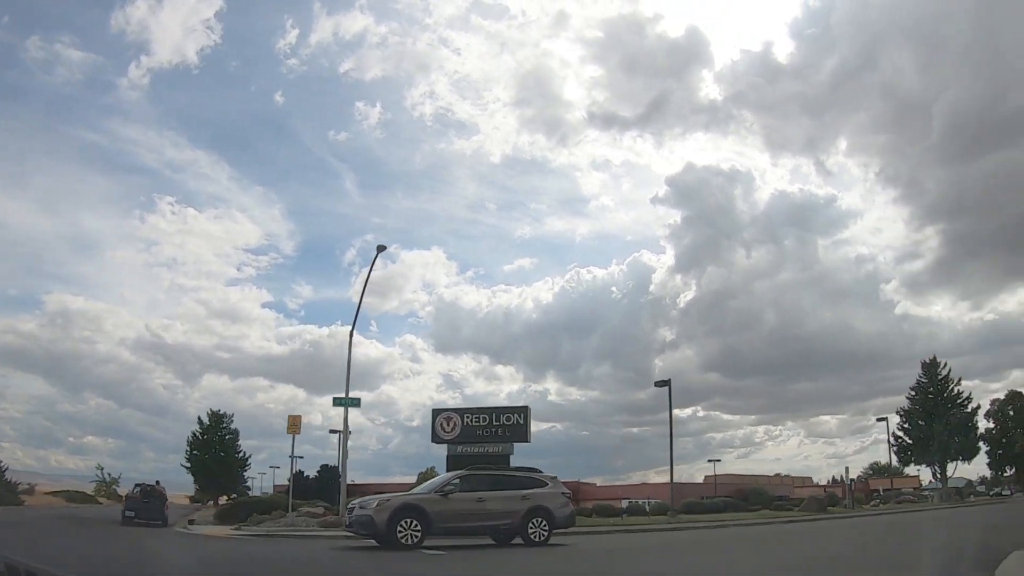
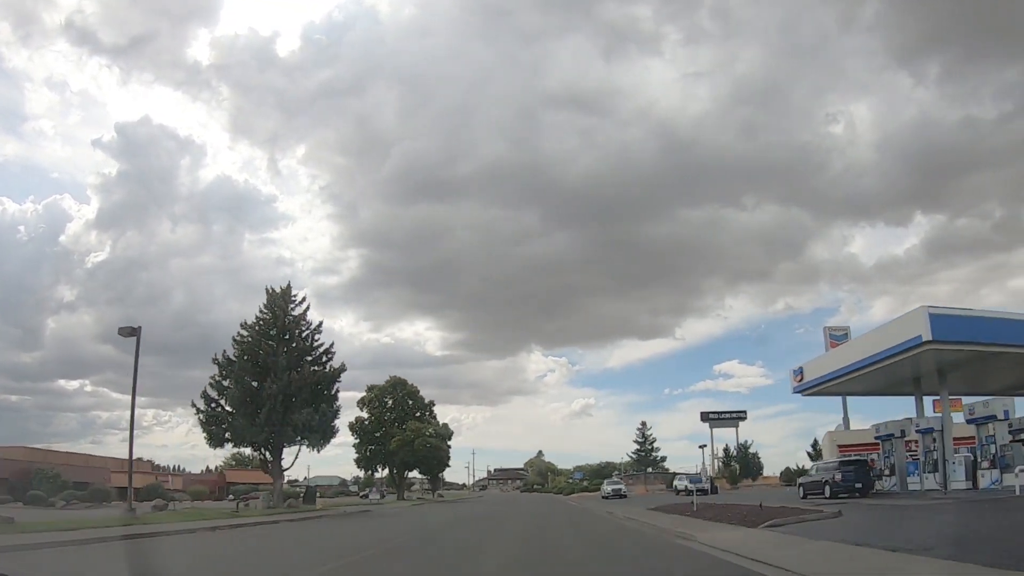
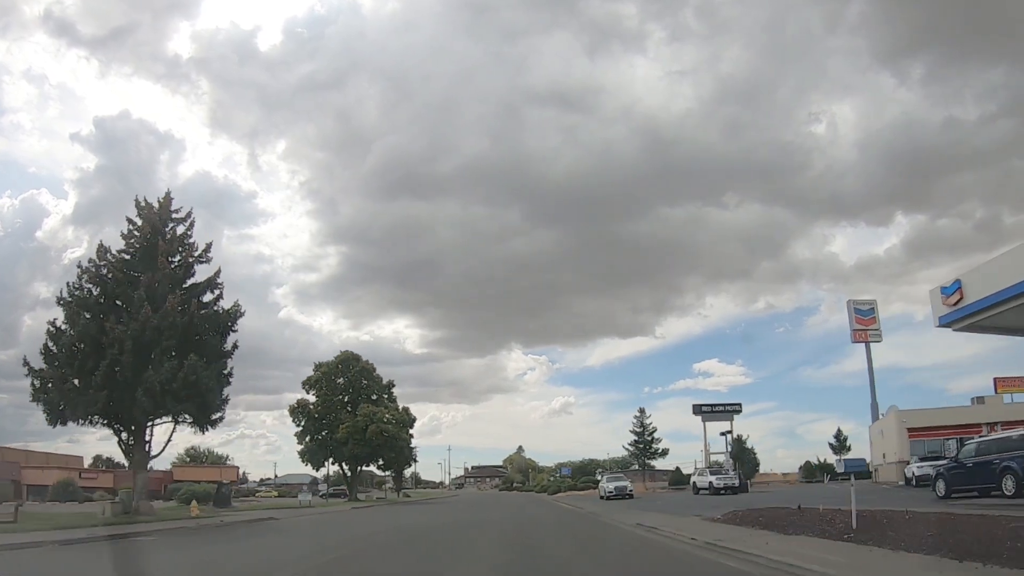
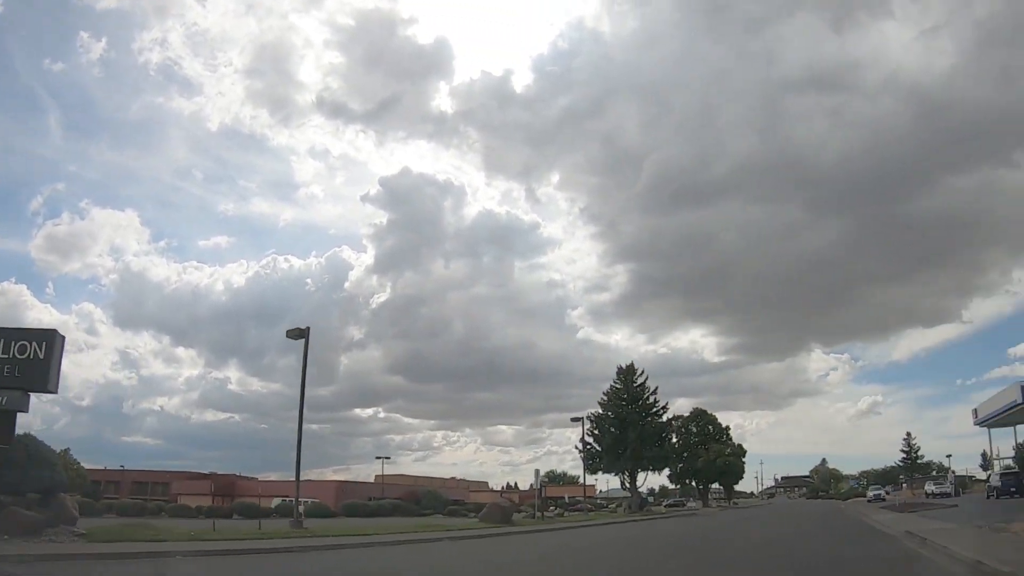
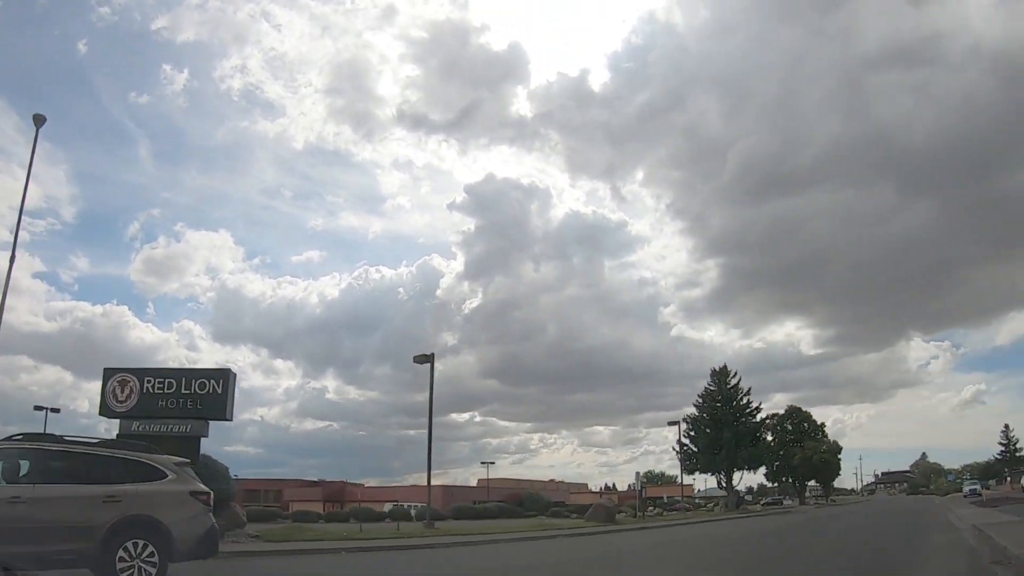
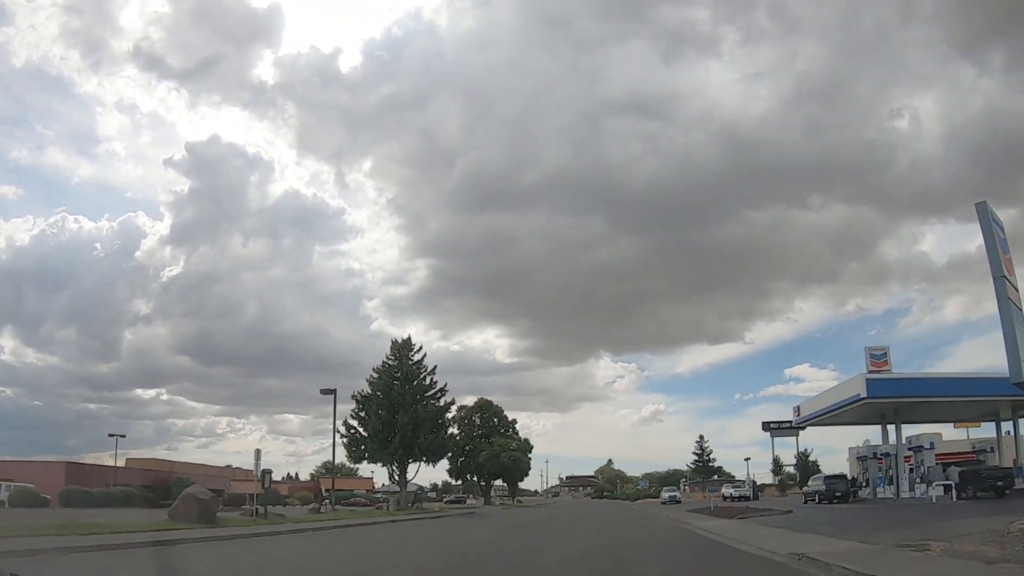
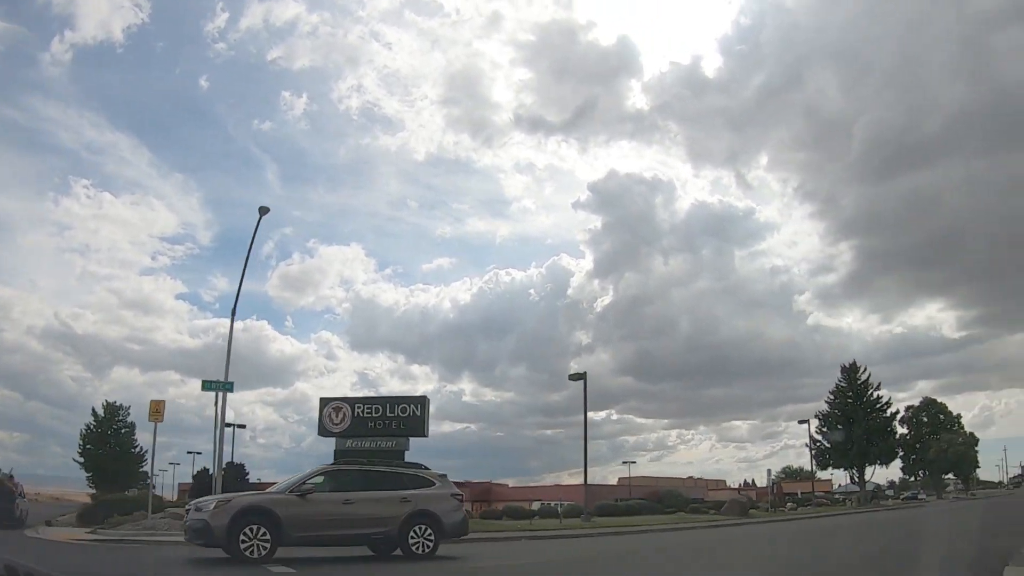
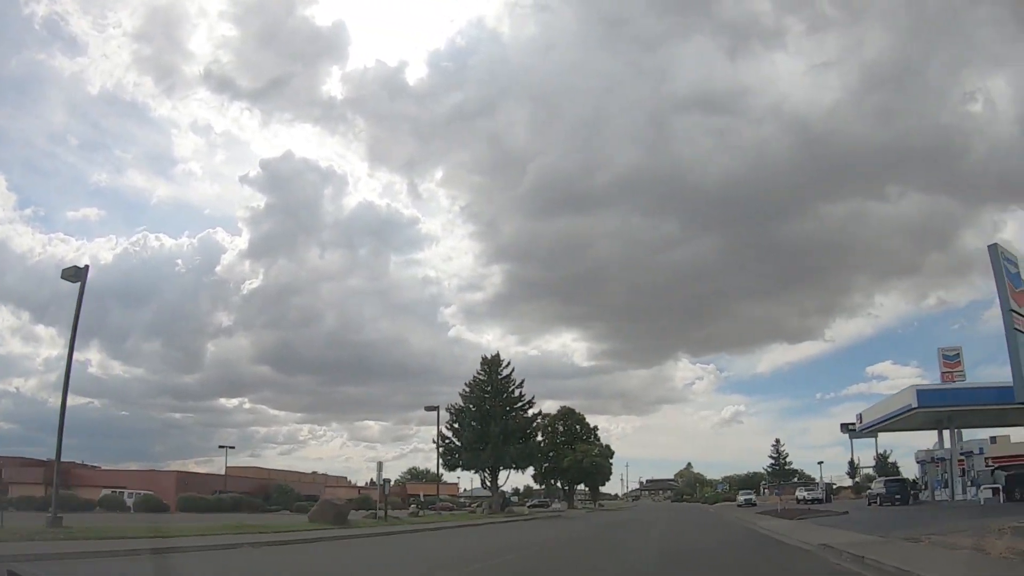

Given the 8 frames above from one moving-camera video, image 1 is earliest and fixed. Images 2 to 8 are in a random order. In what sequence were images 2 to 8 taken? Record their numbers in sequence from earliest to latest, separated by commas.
7, 5, 4, 8, 6, 2, 3
